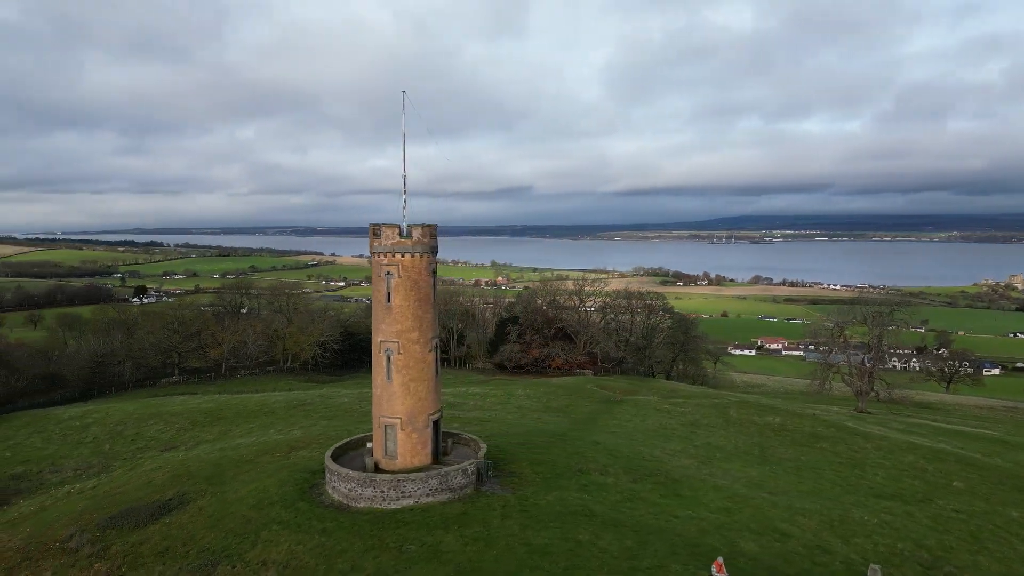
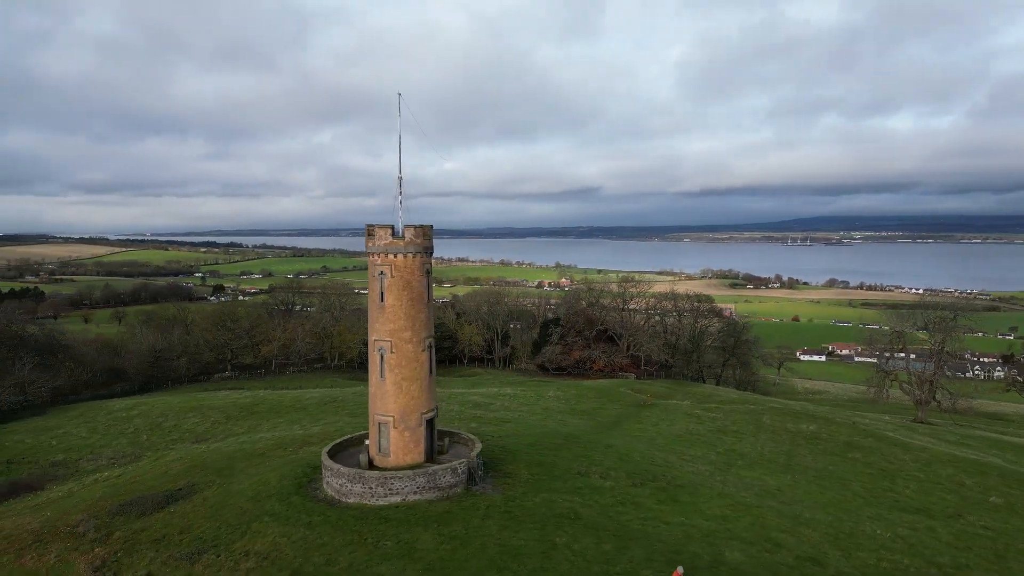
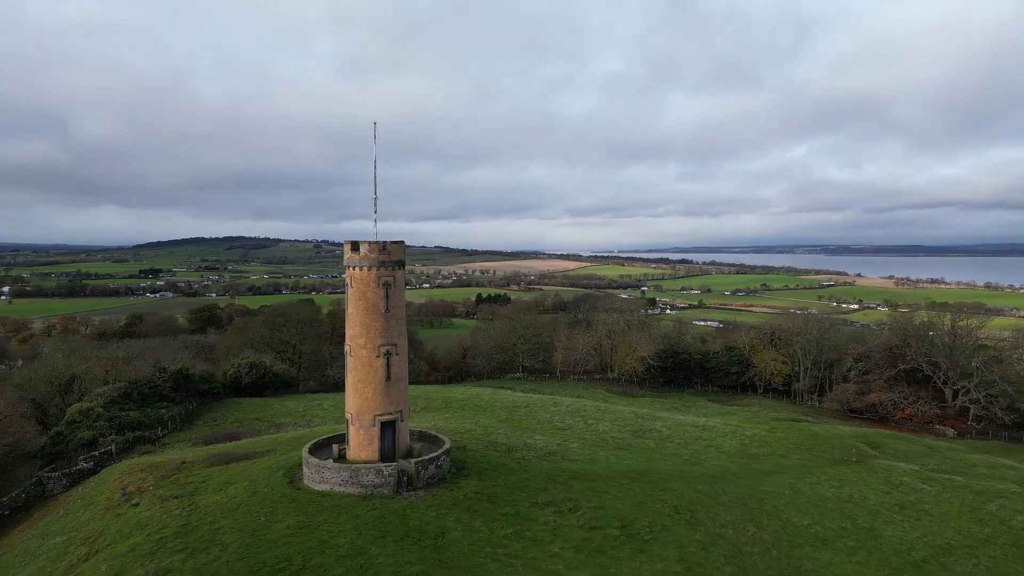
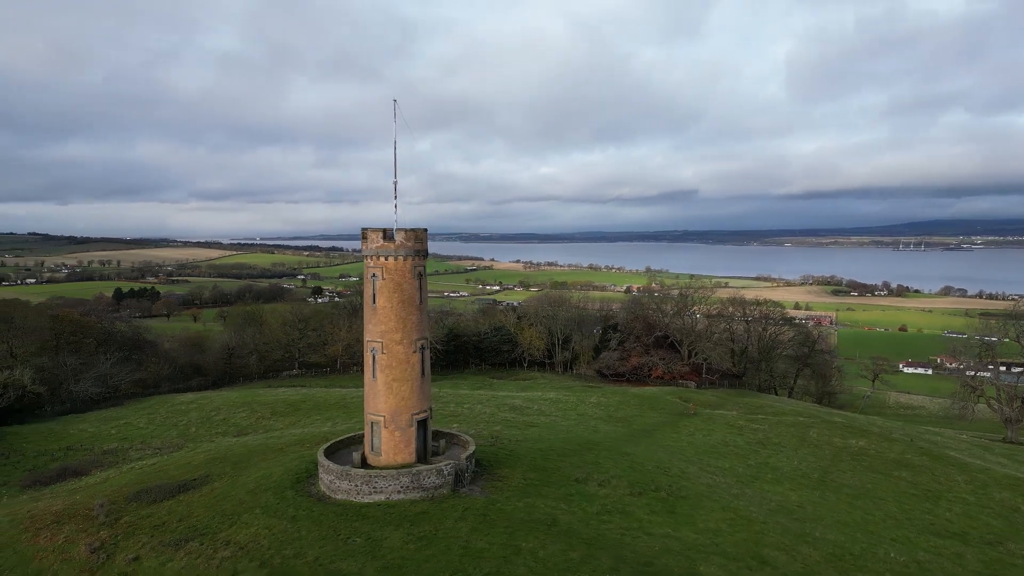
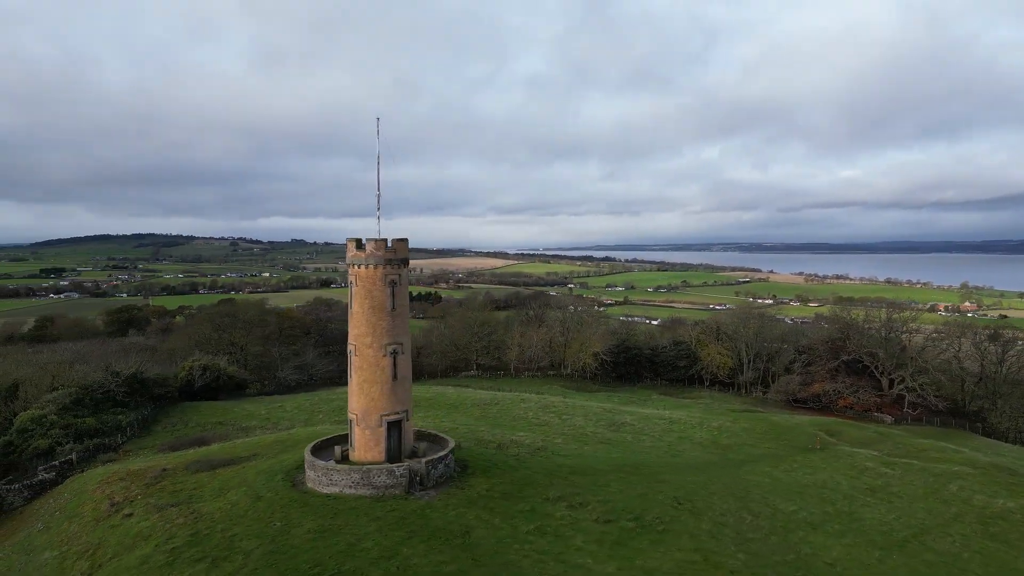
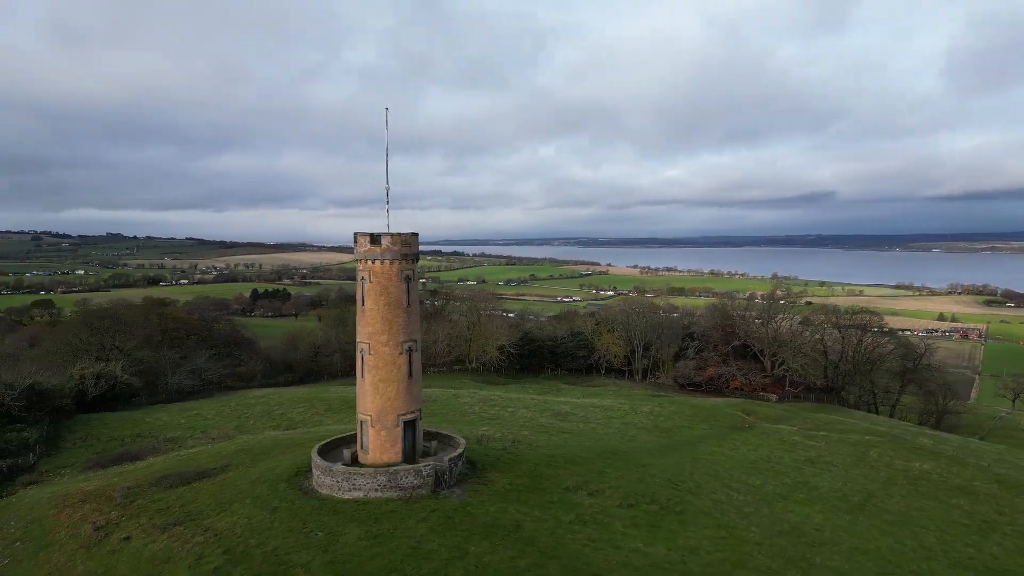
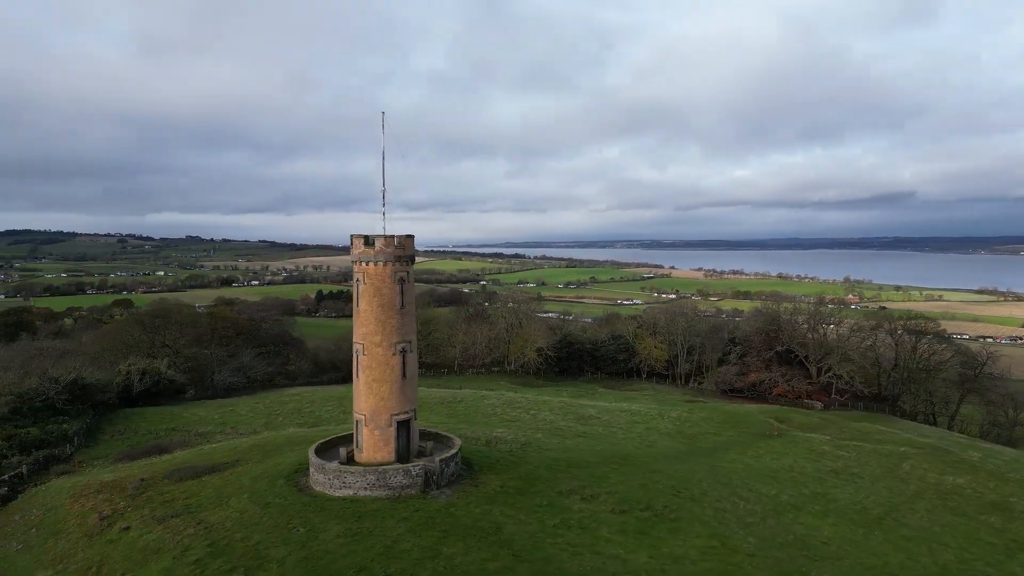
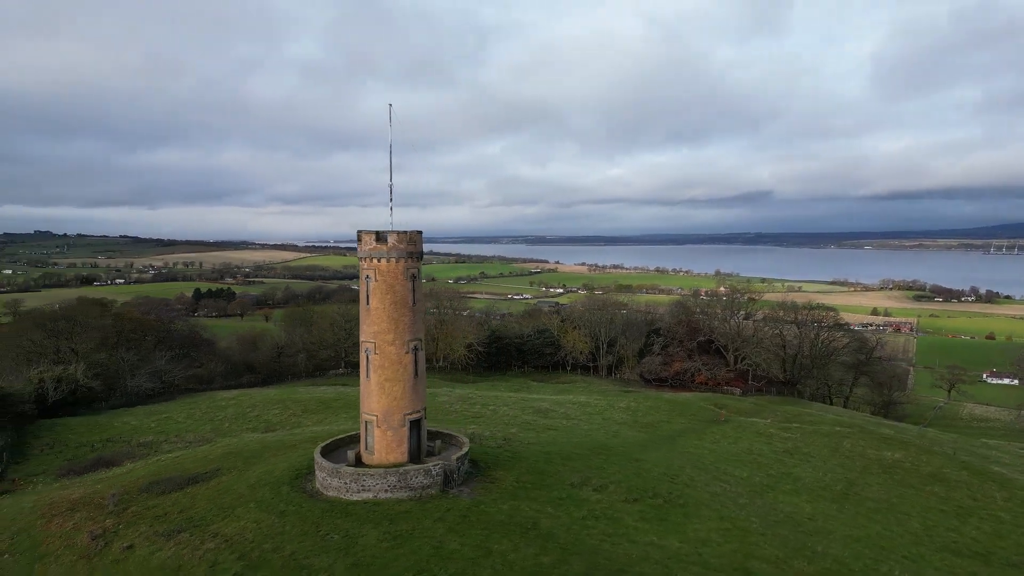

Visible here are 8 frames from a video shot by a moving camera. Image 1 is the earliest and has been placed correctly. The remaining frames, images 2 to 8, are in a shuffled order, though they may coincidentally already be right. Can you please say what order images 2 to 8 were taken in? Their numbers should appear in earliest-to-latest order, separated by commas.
2, 4, 8, 6, 7, 5, 3
